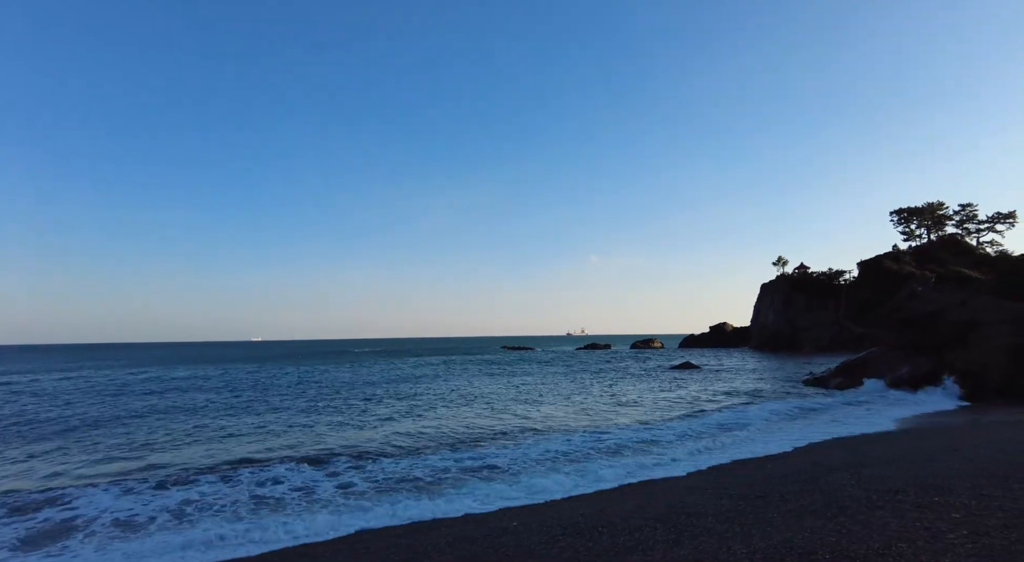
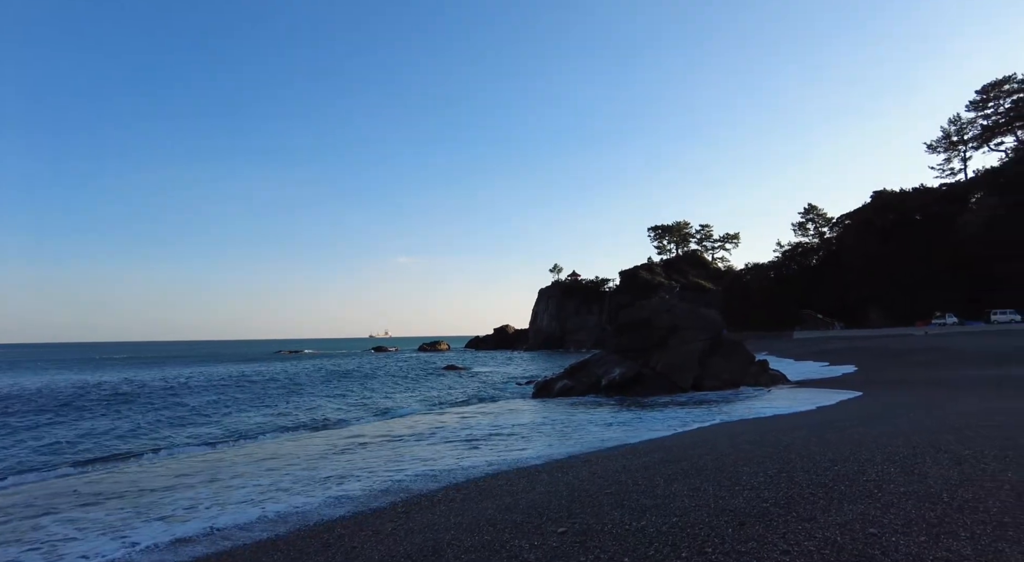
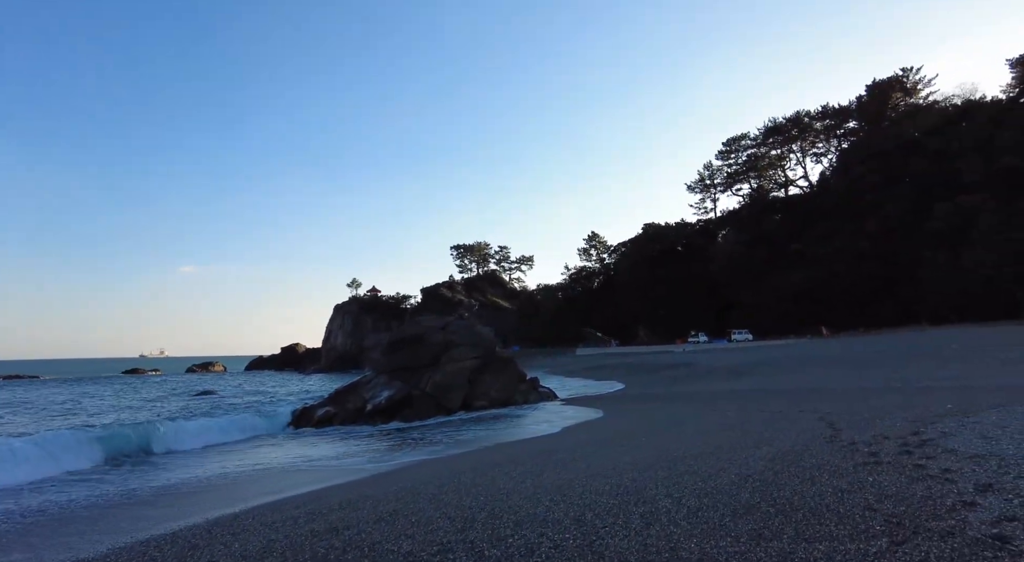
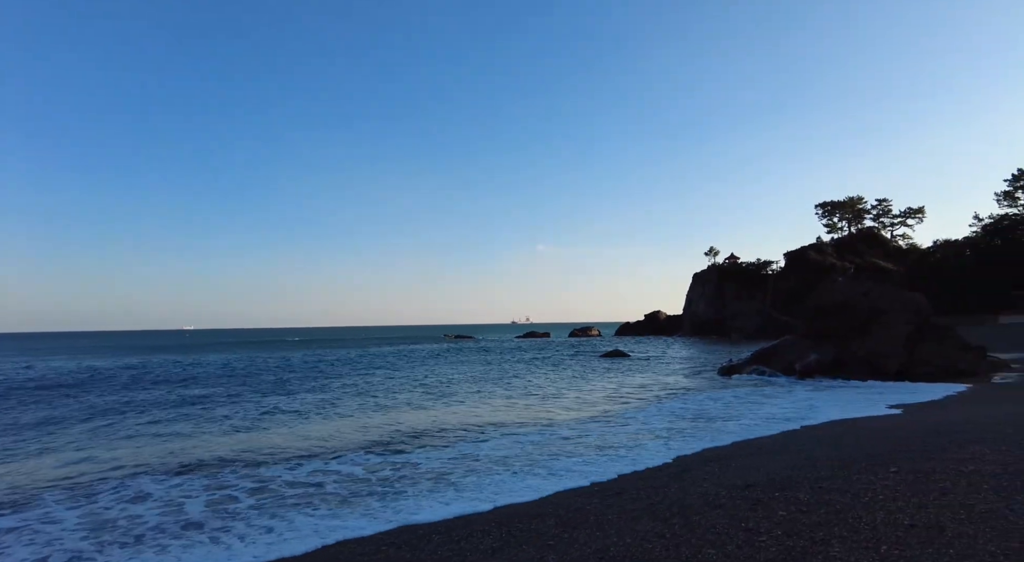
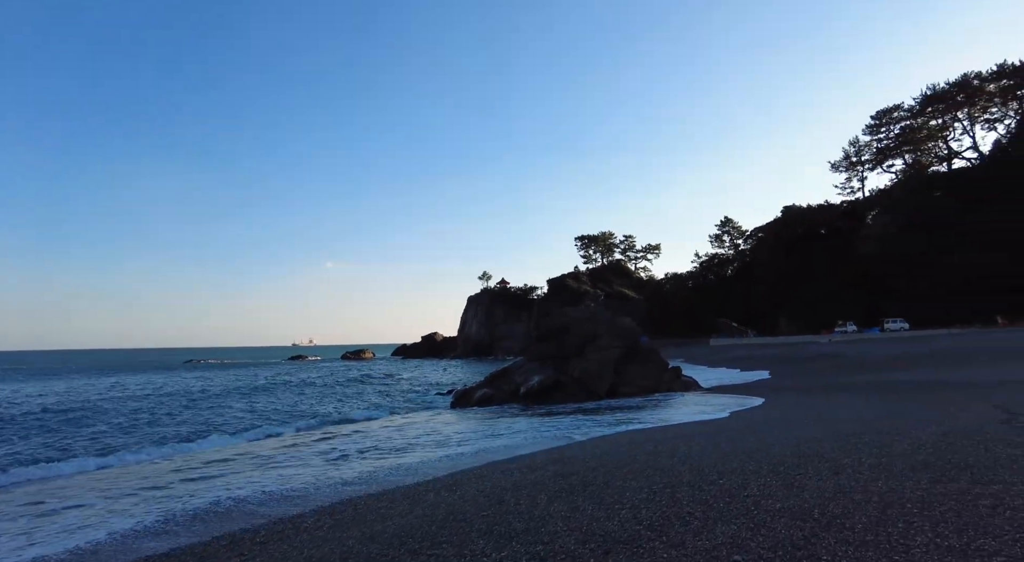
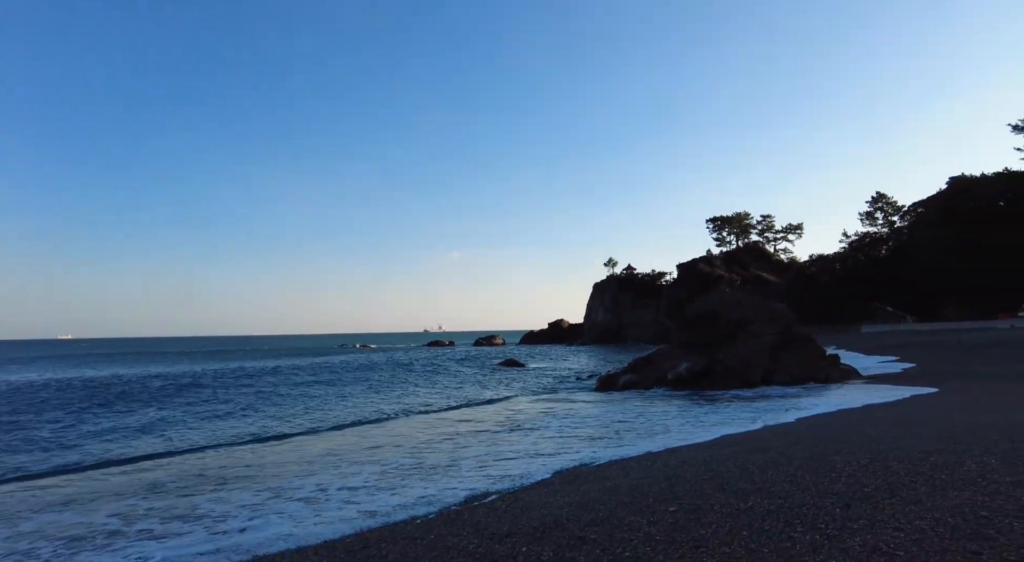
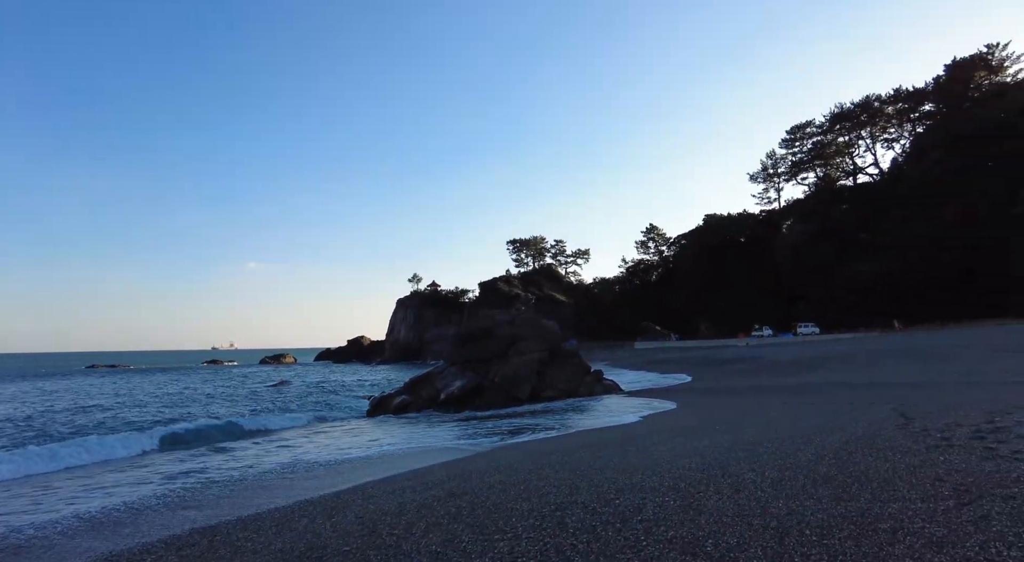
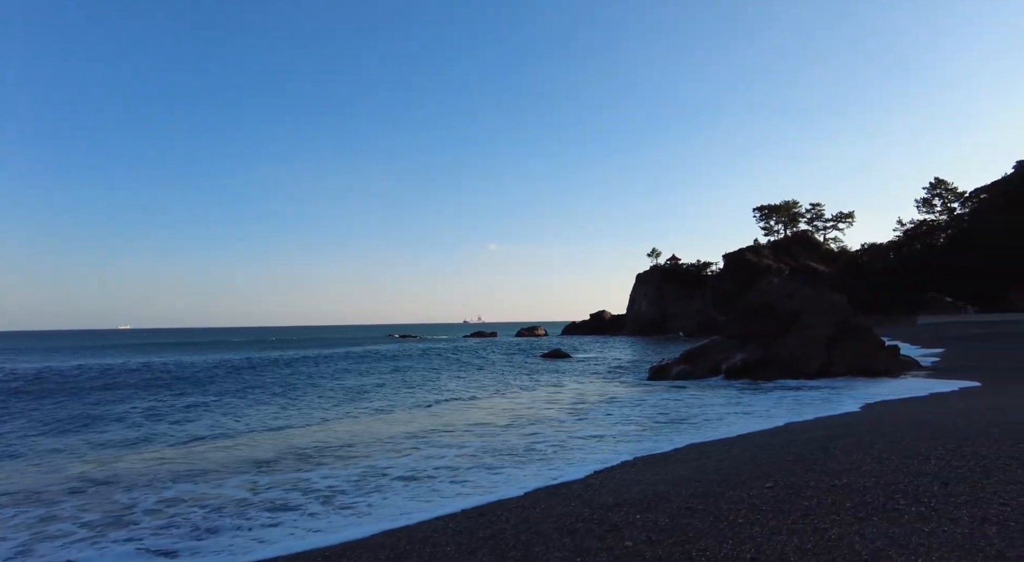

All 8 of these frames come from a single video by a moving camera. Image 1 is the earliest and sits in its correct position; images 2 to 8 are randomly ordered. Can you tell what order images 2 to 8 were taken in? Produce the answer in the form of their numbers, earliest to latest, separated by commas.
4, 8, 6, 2, 5, 7, 3
